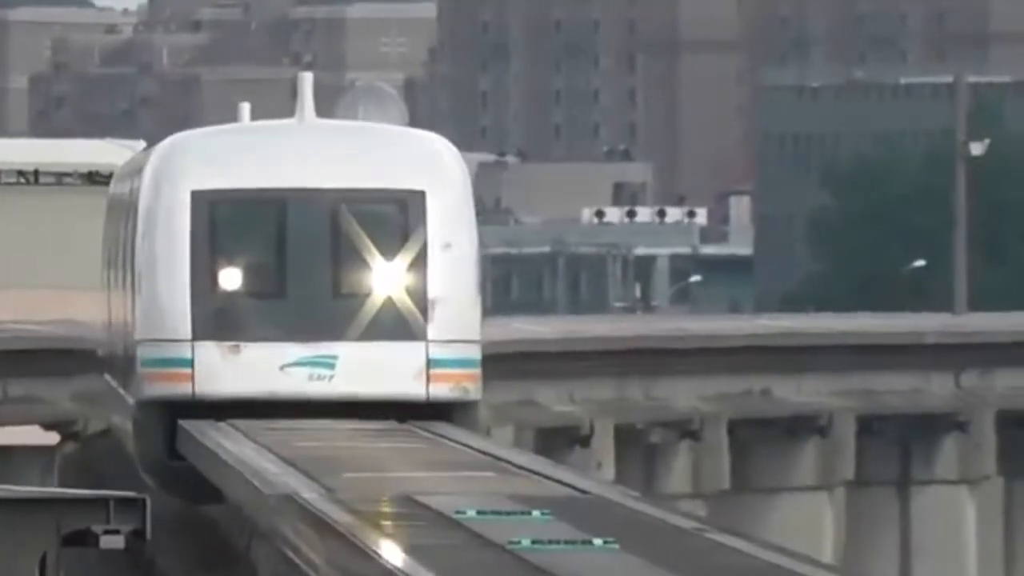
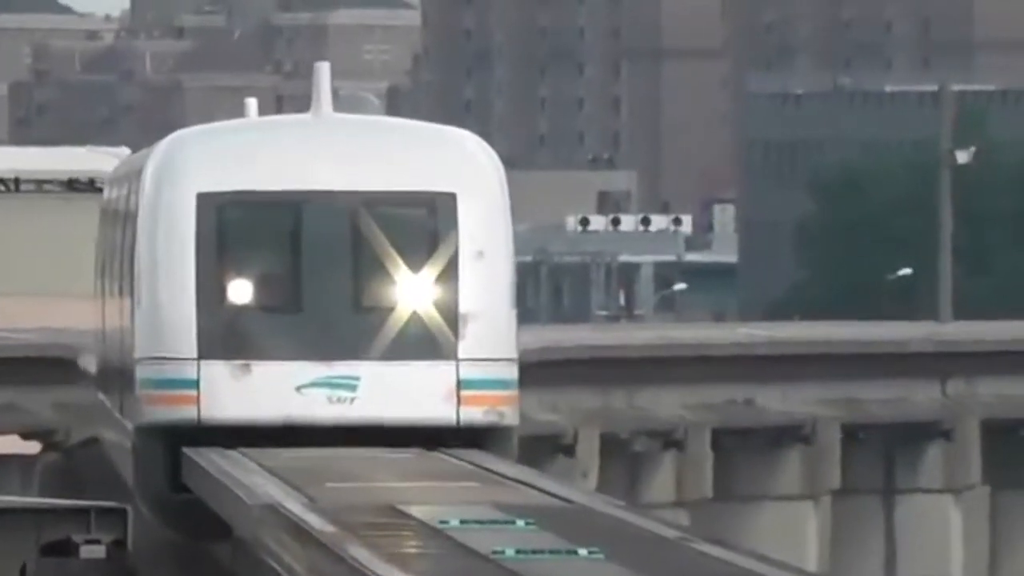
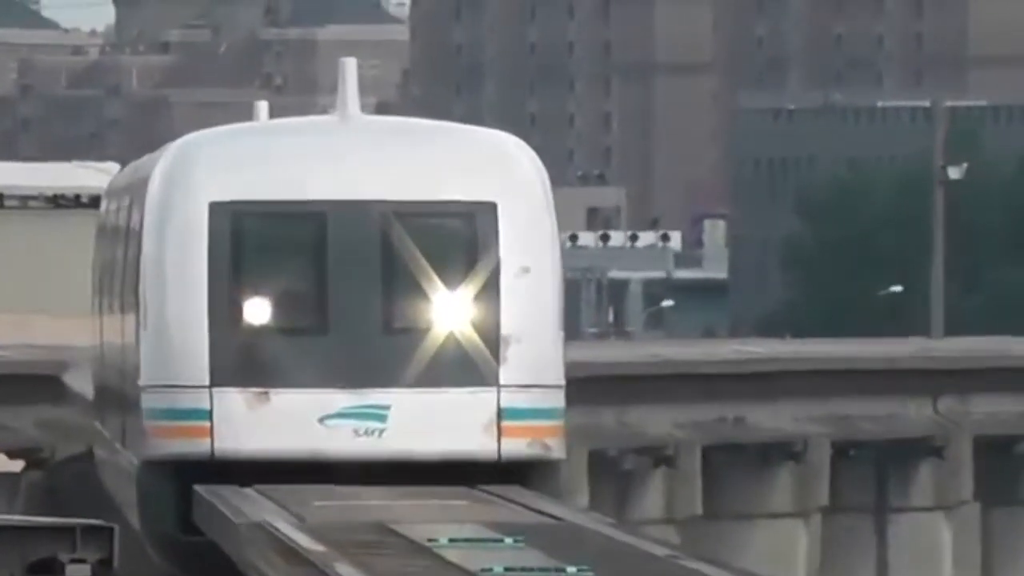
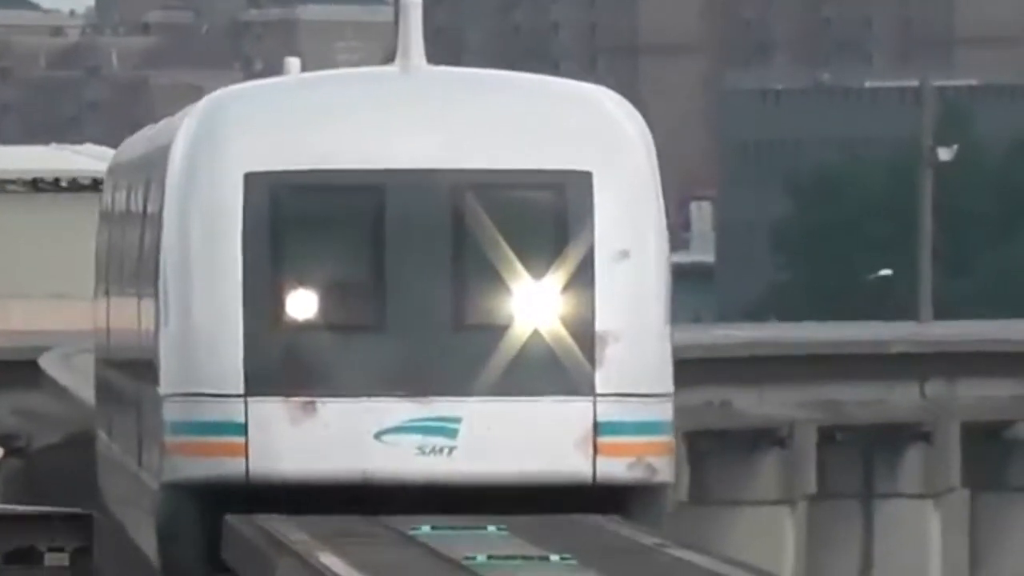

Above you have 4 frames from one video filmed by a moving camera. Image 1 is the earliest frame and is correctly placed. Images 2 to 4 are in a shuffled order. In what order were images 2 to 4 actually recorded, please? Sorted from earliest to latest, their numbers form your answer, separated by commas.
2, 3, 4
